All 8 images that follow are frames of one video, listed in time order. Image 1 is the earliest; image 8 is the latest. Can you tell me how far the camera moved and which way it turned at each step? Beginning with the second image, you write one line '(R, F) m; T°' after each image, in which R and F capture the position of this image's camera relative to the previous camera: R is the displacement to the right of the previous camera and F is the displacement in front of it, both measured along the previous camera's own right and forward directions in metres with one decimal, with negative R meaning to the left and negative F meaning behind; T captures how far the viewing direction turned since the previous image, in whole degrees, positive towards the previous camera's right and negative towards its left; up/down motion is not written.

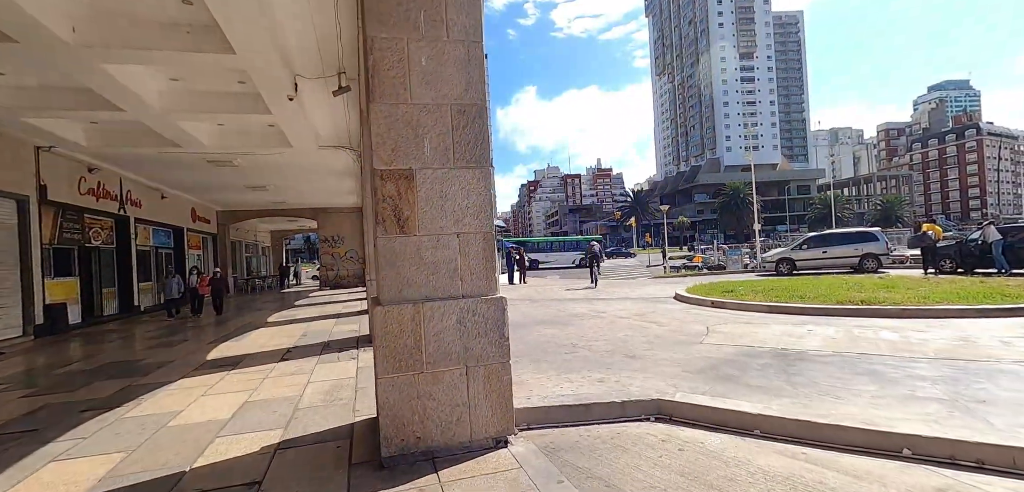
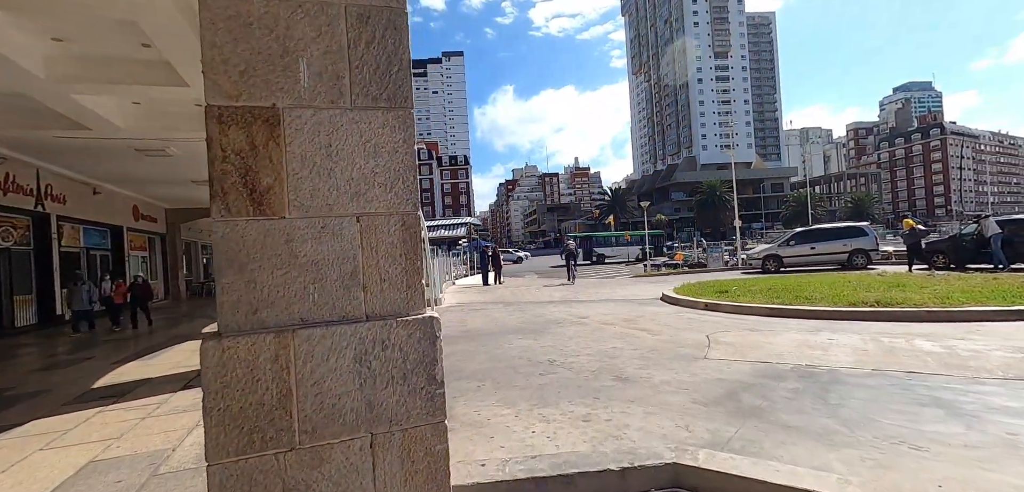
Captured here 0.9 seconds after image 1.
(+0.2, +1.4) m; +2°
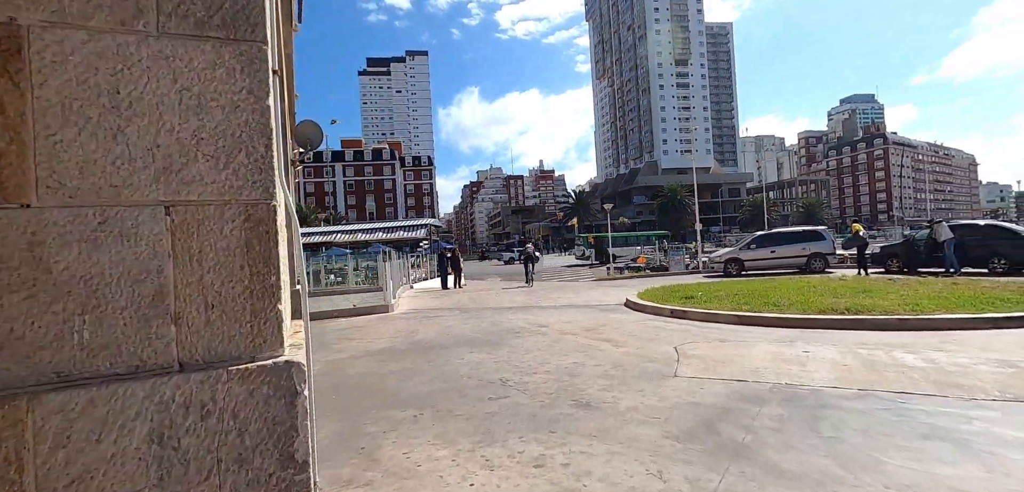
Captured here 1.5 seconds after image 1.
(+0.2, +0.8) m; +4°
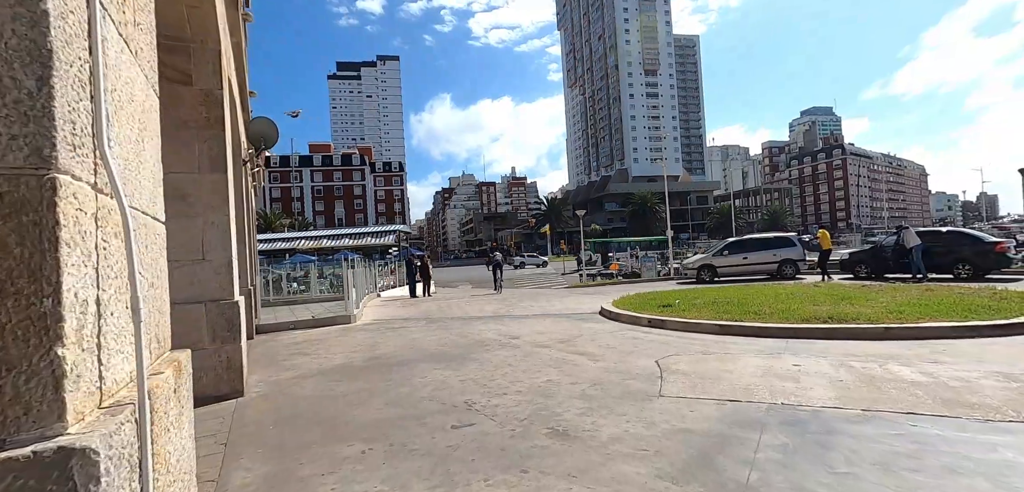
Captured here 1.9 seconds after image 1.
(+0.1, +0.6) m; +3°
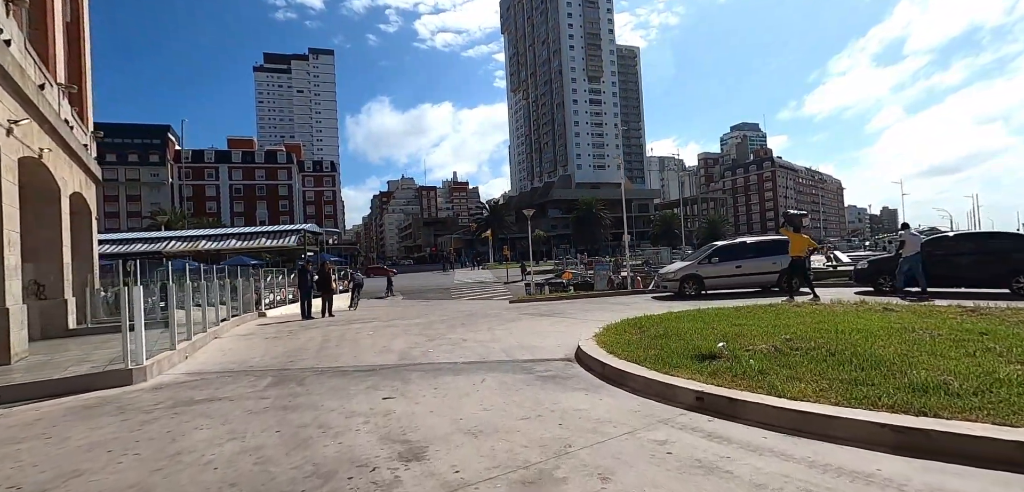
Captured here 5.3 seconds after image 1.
(+0.4, +5.1) m; +7°
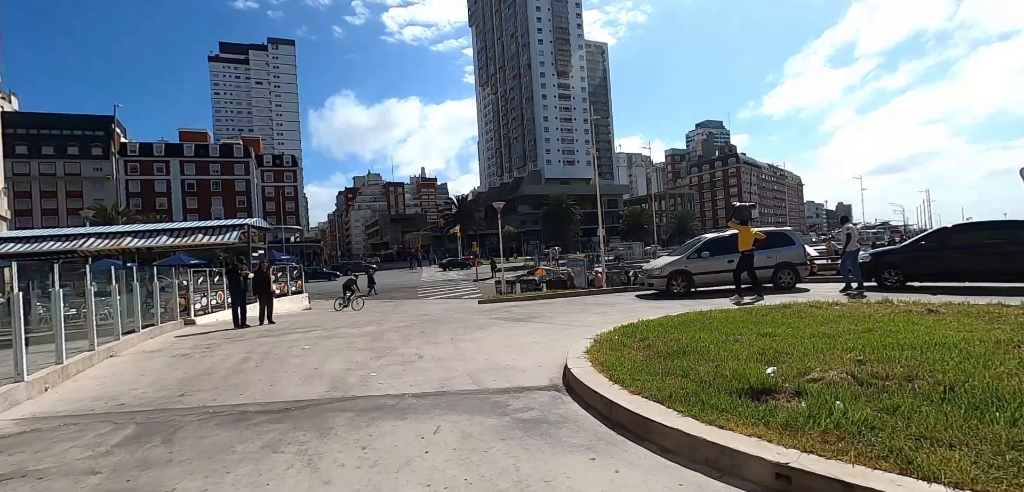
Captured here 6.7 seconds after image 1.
(0.0, +1.9) m; +4°
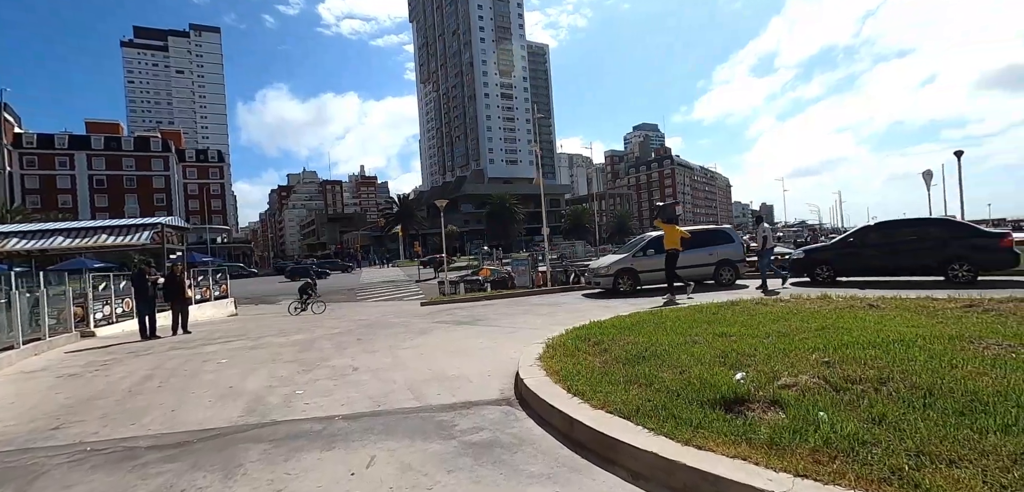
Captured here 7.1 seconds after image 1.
(0.0, +0.6) m; +7°
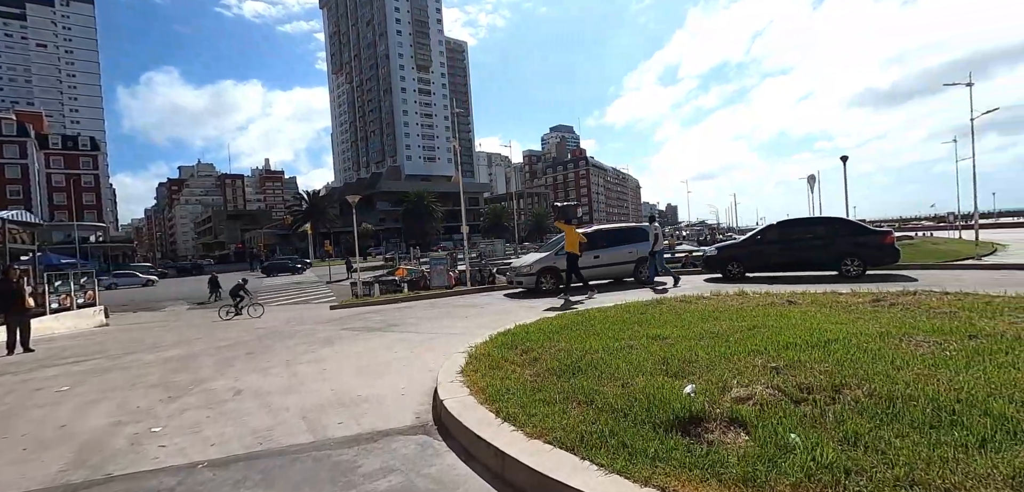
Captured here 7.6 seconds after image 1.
(0.0, +0.7) m; +10°
